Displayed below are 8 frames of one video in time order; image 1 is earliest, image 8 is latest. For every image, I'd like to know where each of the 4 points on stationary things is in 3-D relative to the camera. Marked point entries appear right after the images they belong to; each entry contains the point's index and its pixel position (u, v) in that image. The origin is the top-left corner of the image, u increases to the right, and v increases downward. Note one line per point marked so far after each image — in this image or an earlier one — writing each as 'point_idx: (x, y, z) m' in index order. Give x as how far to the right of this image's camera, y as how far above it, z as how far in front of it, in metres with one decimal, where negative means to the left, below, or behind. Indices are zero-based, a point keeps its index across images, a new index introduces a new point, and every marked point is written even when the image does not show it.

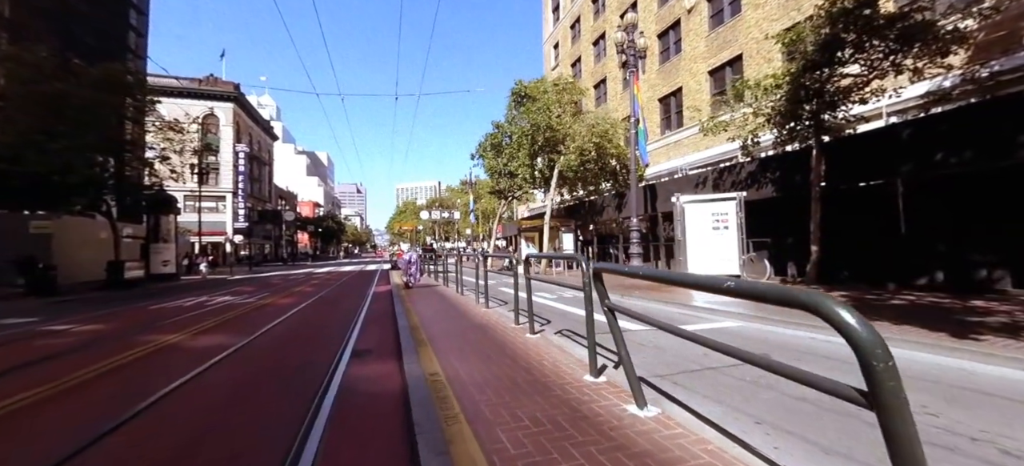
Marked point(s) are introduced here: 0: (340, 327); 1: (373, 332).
0: (-4.5, -2.4, +11.0) m
1: (-3.1, -2.2, +9.4) m
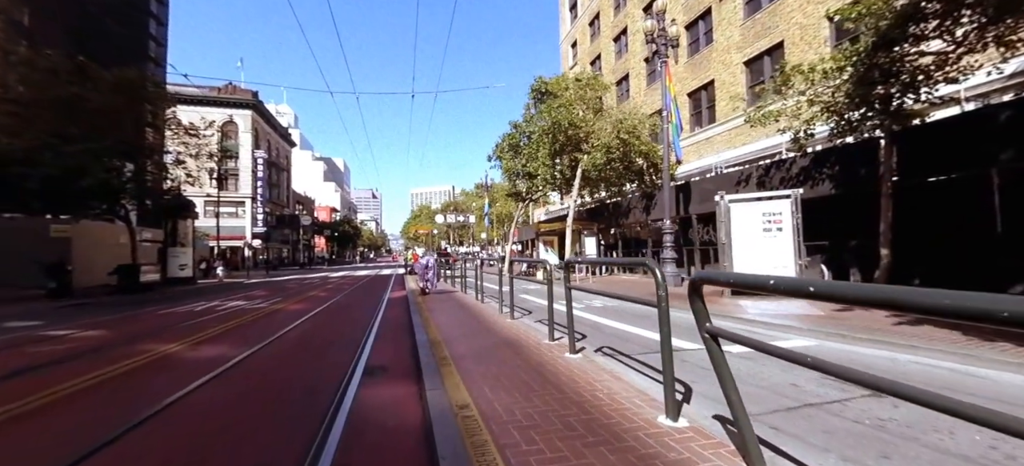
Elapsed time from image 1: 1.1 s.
0: (-3.8, -2.5, +9.9) m
1: (-2.5, -2.3, +8.3) m
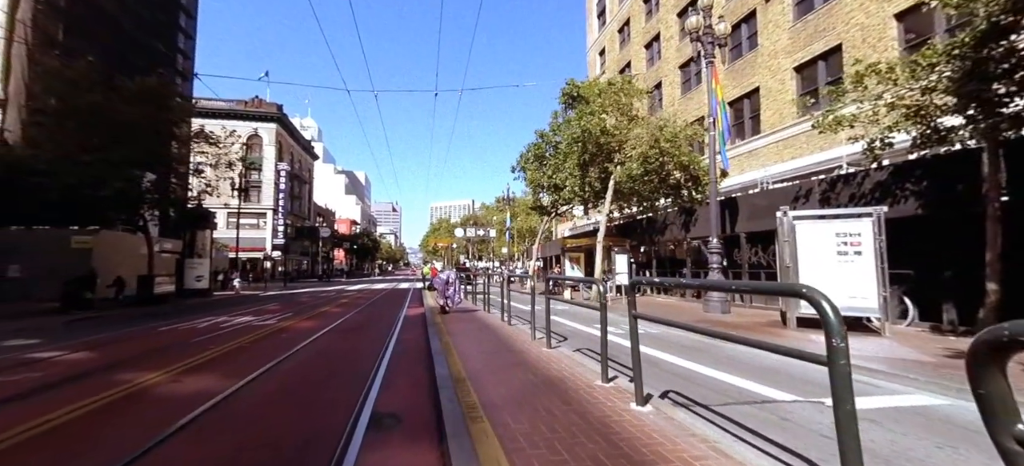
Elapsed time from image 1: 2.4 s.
0: (-3.1, -2.8, +8.6) m
1: (-1.8, -2.5, +7.0) m
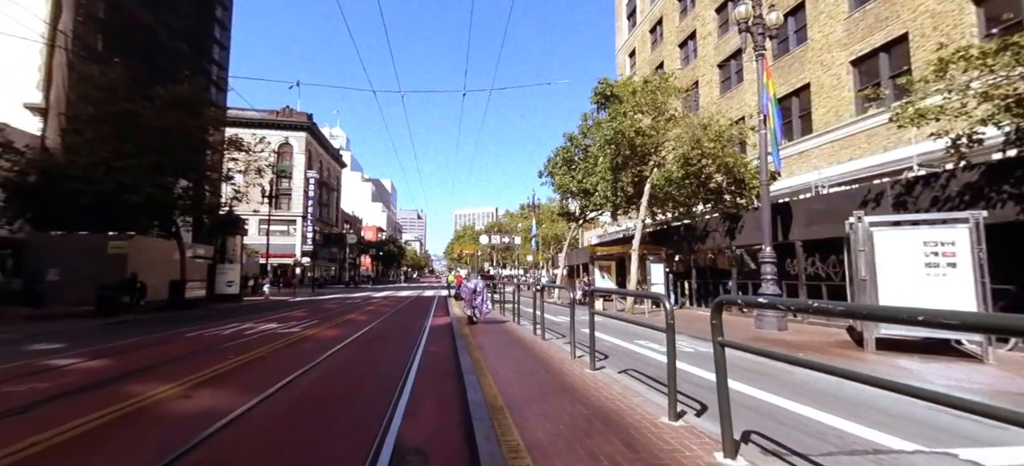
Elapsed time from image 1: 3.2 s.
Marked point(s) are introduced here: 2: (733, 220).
0: (-2.4, -2.9, +7.9) m
1: (-1.2, -2.6, +6.2) m
2: (+10.1, +0.6, +18.9) m
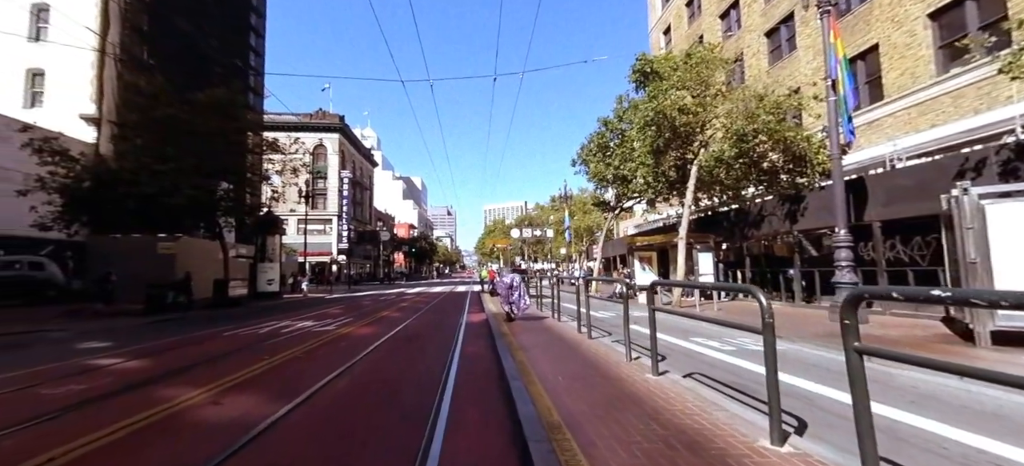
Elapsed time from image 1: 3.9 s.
0: (-1.5, -2.7, +7.2) m
1: (-0.5, -2.4, +5.4) m
2: (+11.5, +1.3, +17.2) m
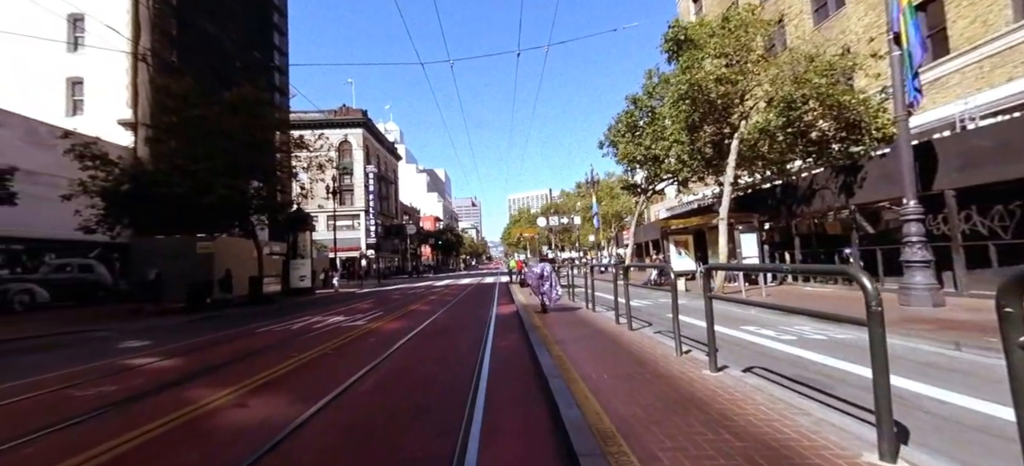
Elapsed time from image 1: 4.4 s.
0: (-0.9, -2.5, +6.7) m
1: (0.0, -2.2, +4.8) m
2: (+12.6, +2.2, +15.8) m
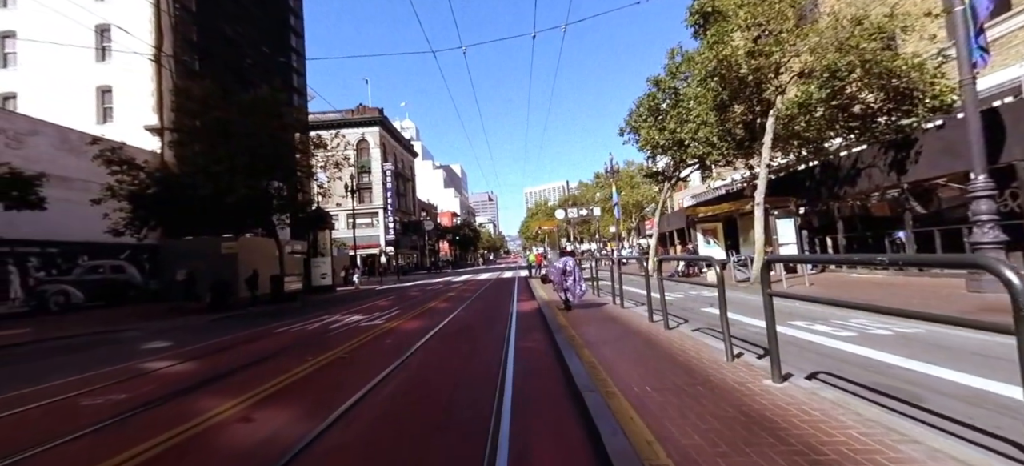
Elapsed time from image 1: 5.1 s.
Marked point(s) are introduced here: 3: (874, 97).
0: (-0.5, -2.4, +6.0) m
1: (+0.3, -2.1, +4.1) m
2: (+13.2, +2.7, +14.5) m
3: (+12.4, +4.5, +14.4) m
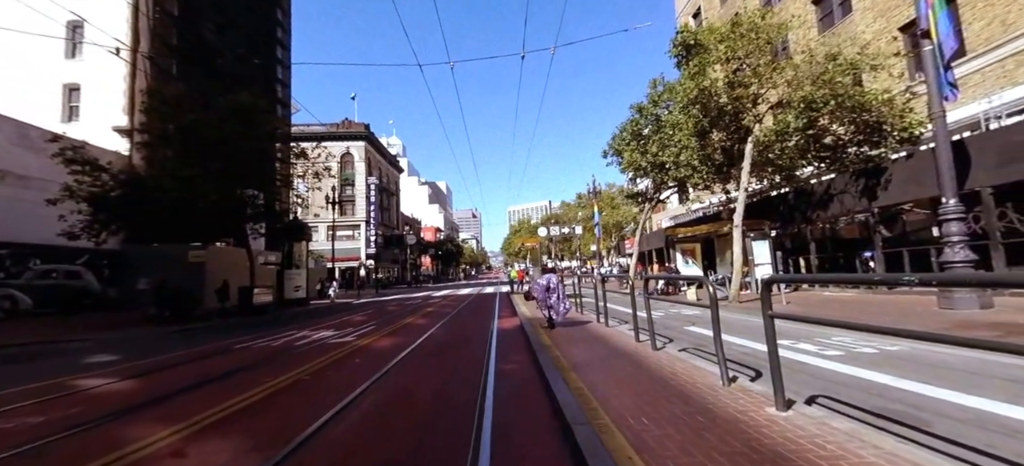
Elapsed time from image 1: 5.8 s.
0: (-0.8, -2.5, +5.4) m
1: (+0.1, -2.2, +3.6) m
2: (+12.7, +1.9, +14.7) m
3: (+11.9, +3.7, +14.6) m
